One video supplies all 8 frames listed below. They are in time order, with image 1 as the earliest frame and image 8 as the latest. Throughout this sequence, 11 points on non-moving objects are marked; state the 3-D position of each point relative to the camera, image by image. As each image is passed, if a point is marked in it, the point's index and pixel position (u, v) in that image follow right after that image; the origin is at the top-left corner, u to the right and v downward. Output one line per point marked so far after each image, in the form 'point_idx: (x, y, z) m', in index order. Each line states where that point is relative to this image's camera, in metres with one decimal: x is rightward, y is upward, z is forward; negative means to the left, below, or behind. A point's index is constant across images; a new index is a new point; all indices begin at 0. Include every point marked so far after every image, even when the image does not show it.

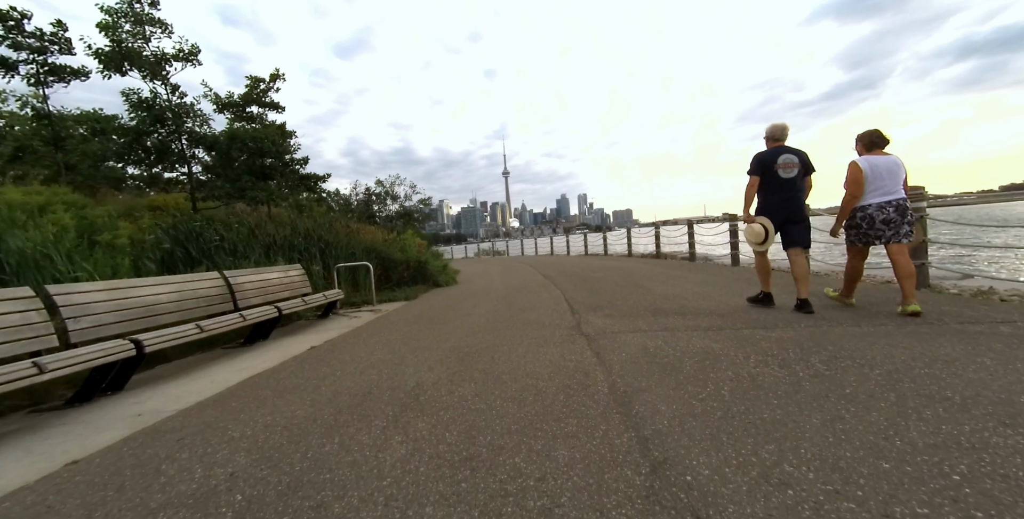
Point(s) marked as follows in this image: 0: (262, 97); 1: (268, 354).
0: (-9.9, +6.3, +15.9) m
1: (-2.9, -1.1, +5.0) m
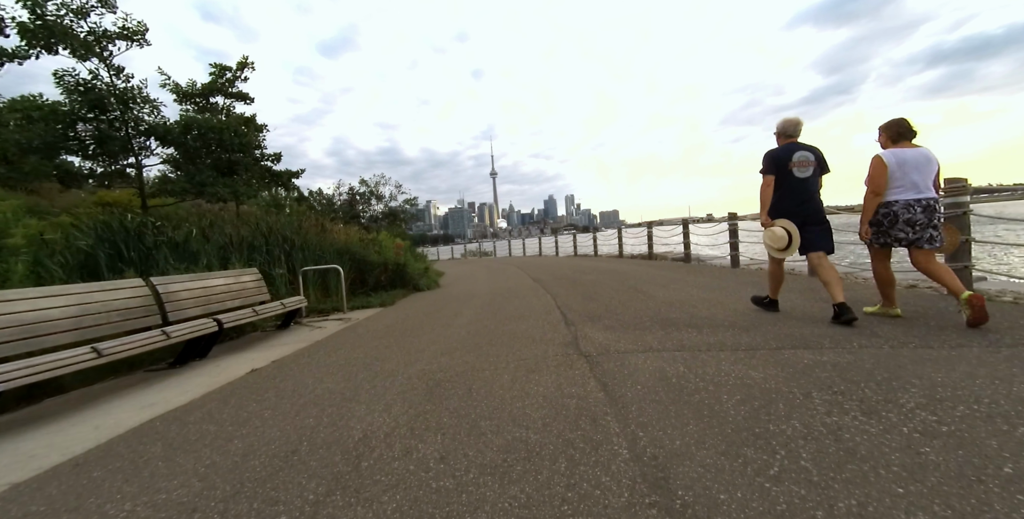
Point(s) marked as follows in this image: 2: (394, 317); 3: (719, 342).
0: (-10.4, +6.2, +14.8) m
1: (-3.1, -1.2, +4.1) m
2: (-2.2, -1.1, +7.7) m
3: (+1.8, -0.7, +3.6) m
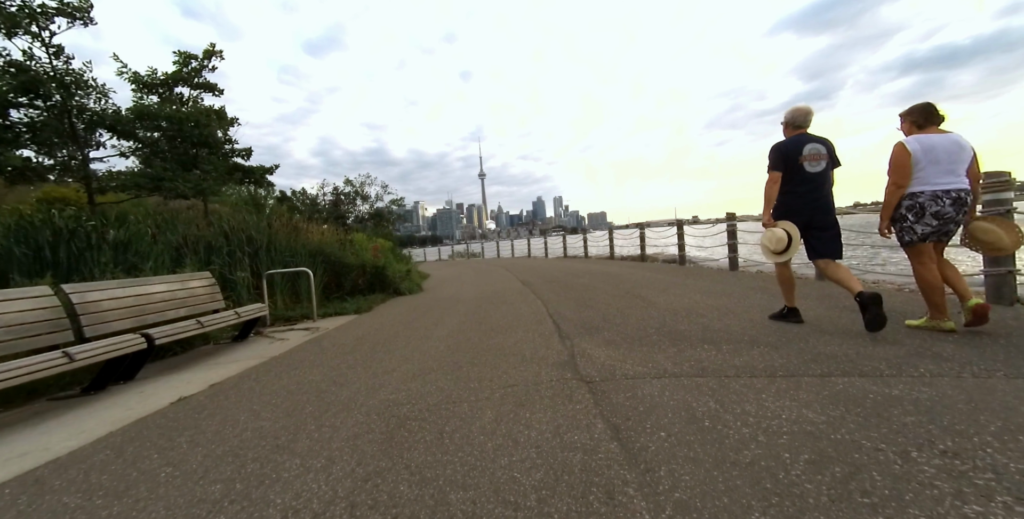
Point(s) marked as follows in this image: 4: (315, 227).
0: (-10.8, +6.1, +13.8) m
1: (-3.2, -1.2, +3.3) m
2: (-2.4, -1.1, +7.0) m
3: (+1.7, -0.7, +3.0) m
4: (-5.9, +1.0, +12.3) m
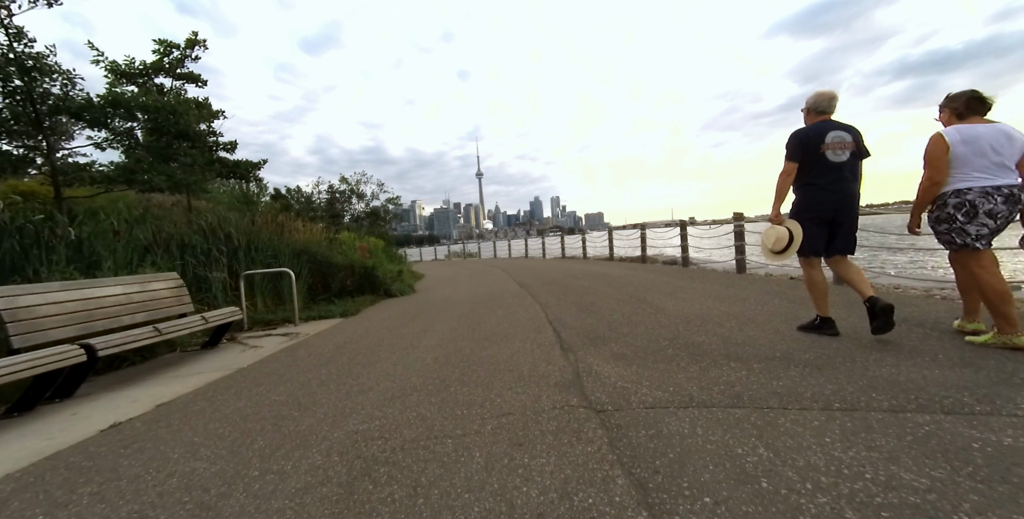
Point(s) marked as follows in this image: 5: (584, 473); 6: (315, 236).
0: (-10.9, +6.1, +13.2) m
1: (-3.2, -1.2, +2.8) m
2: (-2.5, -1.1, +6.4) m
3: (+1.6, -0.8, +2.4) m
4: (-6.0, +1.0, +11.7) m
5: (+0.3, -0.9, +1.8) m
6: (-5.5, +0.6, +11.5) m
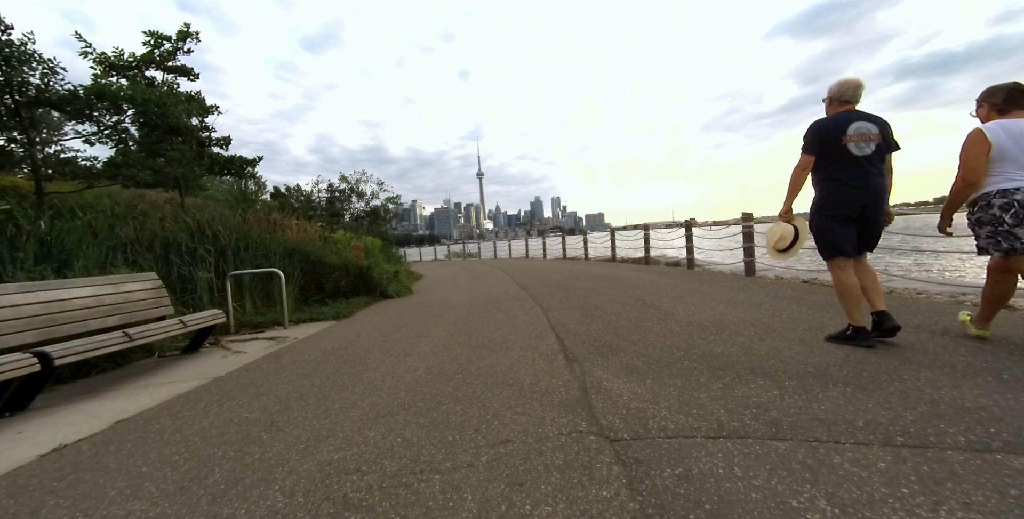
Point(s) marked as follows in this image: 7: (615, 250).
0: (-10.8, +6.2, +12.9) m
1: (-3.2, -1.2, +2.4) m
2: (-2.5, -1.1, +6.1) m
3: (+1.6, -0.8, +2.1) m
4: (-6.0, +1.0, +11.4) m
5: (+0.3, -0.9, +1.4) m
6: (-5.5, +0.7, +11.2) m
7: (+4.9, +0.5, +19.8) m
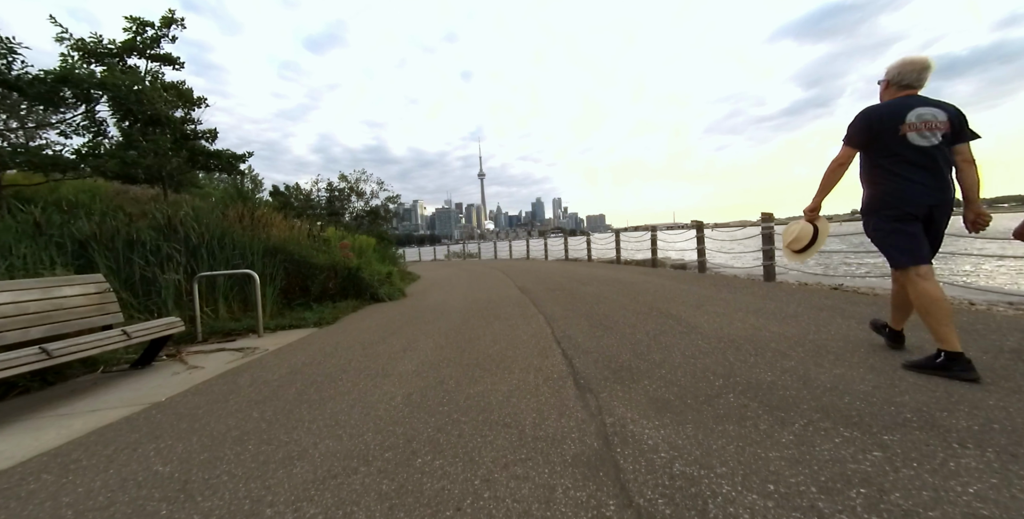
0: (-10.8, +6.2, +12.2) m
1: (-3.3, -1.2, +1.7) m
2: (-2.5, -1.2, +5.4) m
3: (+1.6, -0.8, +1.4) m
4: (-6.0, +1.0, +10.7) m
5: (+0.3, -1.0, +0.7) m
6: (-5.5, +0.7, +10.5) m
7: (+5.0, +0.4, +19.0) m
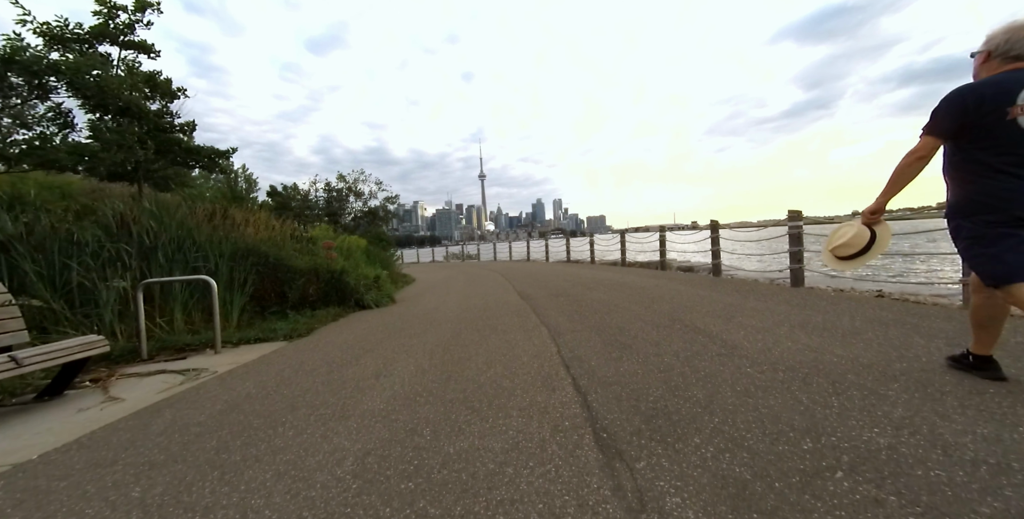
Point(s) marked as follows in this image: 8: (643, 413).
0: (-10.8, +6.2, +11.3) m
1: (-3.3, -1.2, +0.8) m
2: (-2.5, -1.2, +4.5) m
3: (+1.6, -0.9, +0.4) m
4: (-6.0, +1.0, +9.8) m
5: (+0.3, -1.0, -0.2) m
6: (-5.5, +0.6, +9.6) m
7: (+5.0, +0.3, +18.1) m
8: (+0.8, -1.0, +2.7) m
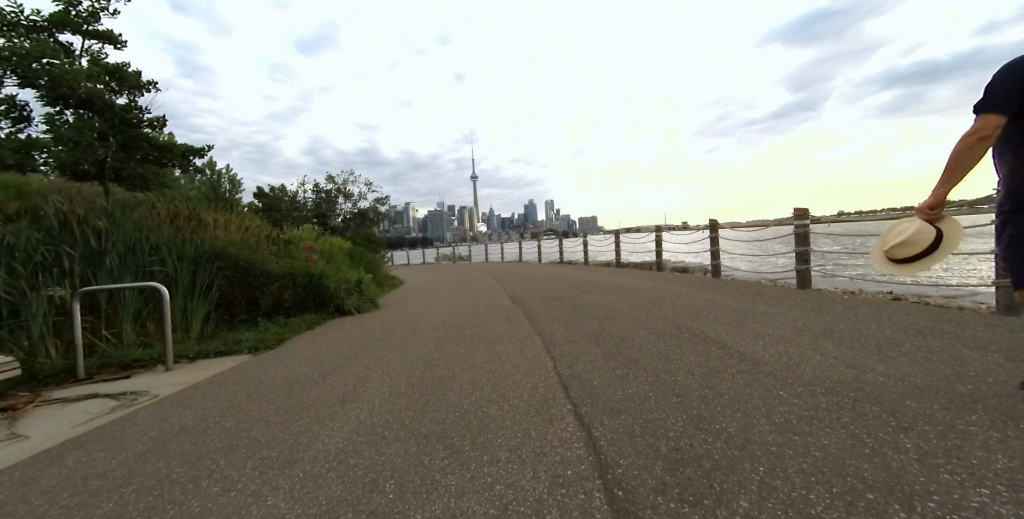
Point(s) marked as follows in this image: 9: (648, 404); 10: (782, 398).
0: (-11.0, +6.1, +10.6) m
1: (-3.3, -1.3, +0.2) m
2: (-2.6, -1.2, +3.8) m
3: (+1.6, -0.9, -0.1) m
4: (-6.2, +0.9, +9.1) m
5: (+0.3, -1.0, -0.8) m
6: (-5.7, +0.5, +8.9) m
7: (+4.6, +0.2, +17.7) m
8: (+0.8, -1.0, +2.1) m
9: (+1.0, -1.0, +2.9) m
10: (+1.8, -0.9, +2.7) m
